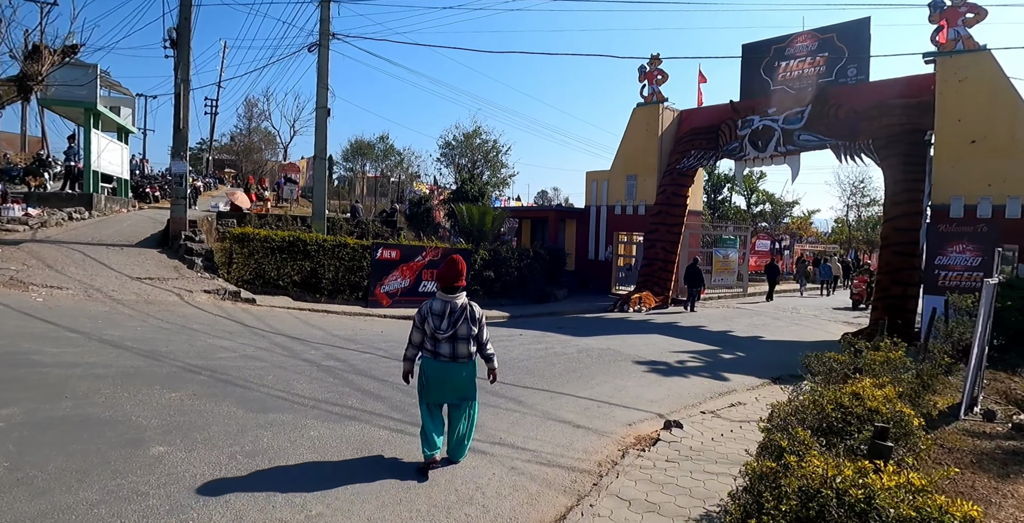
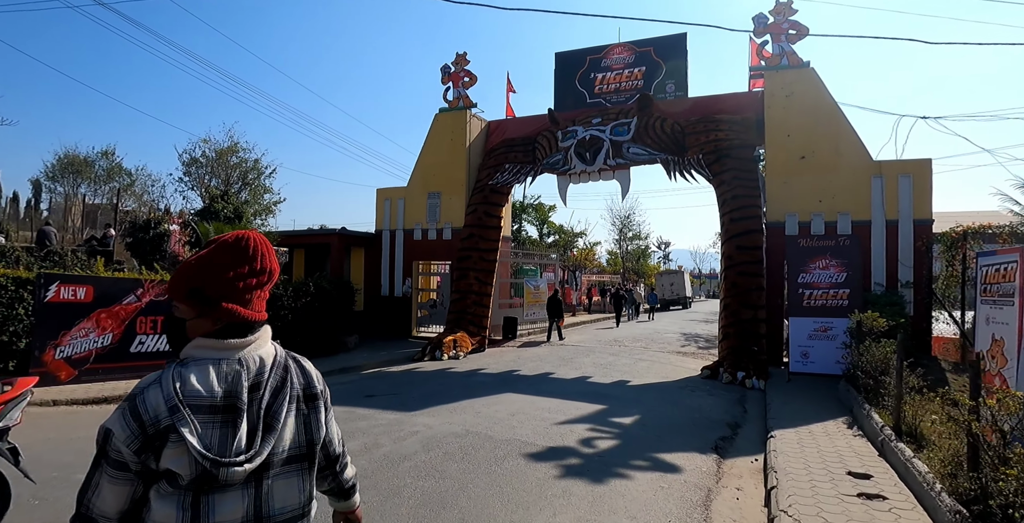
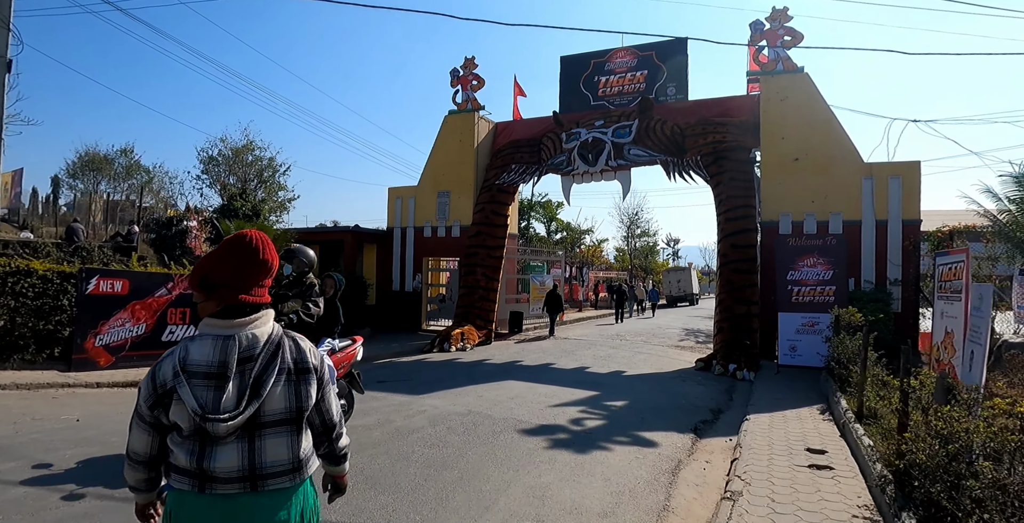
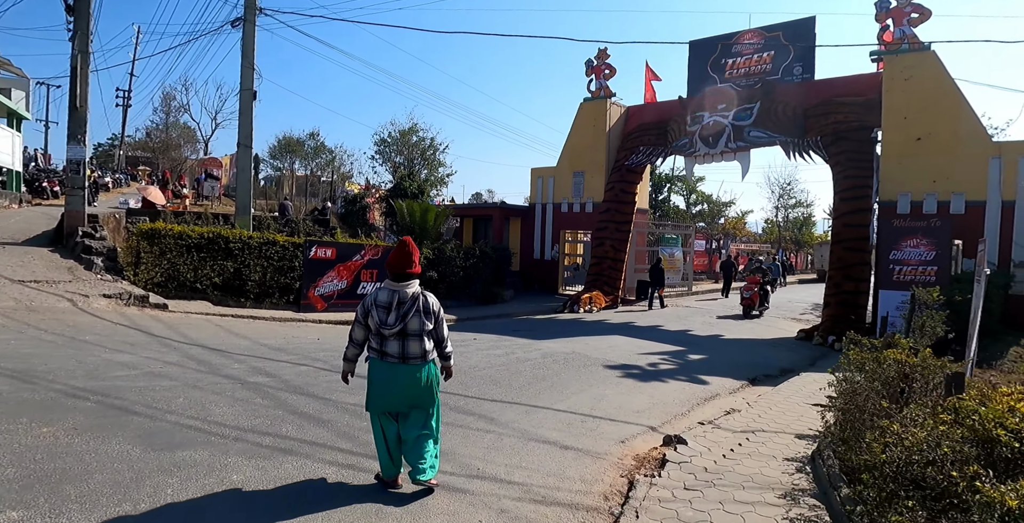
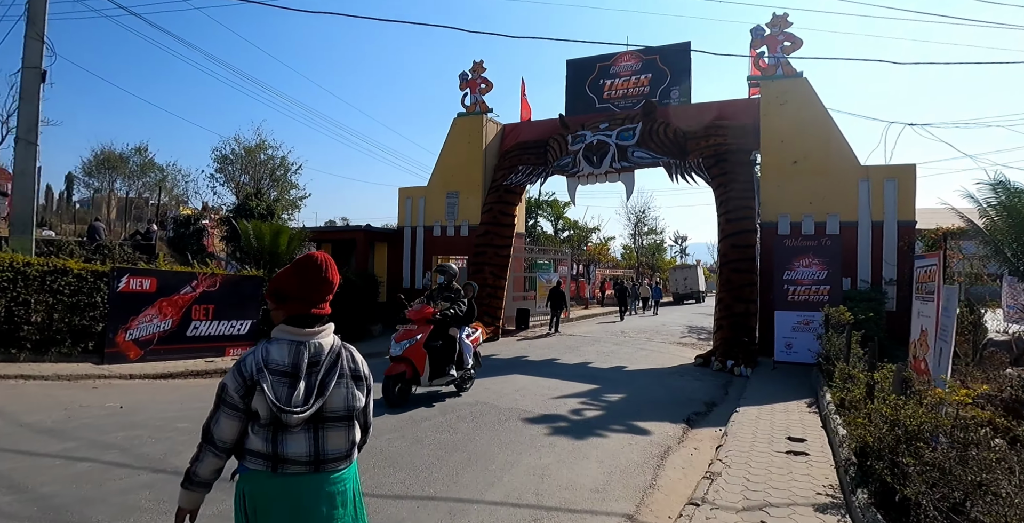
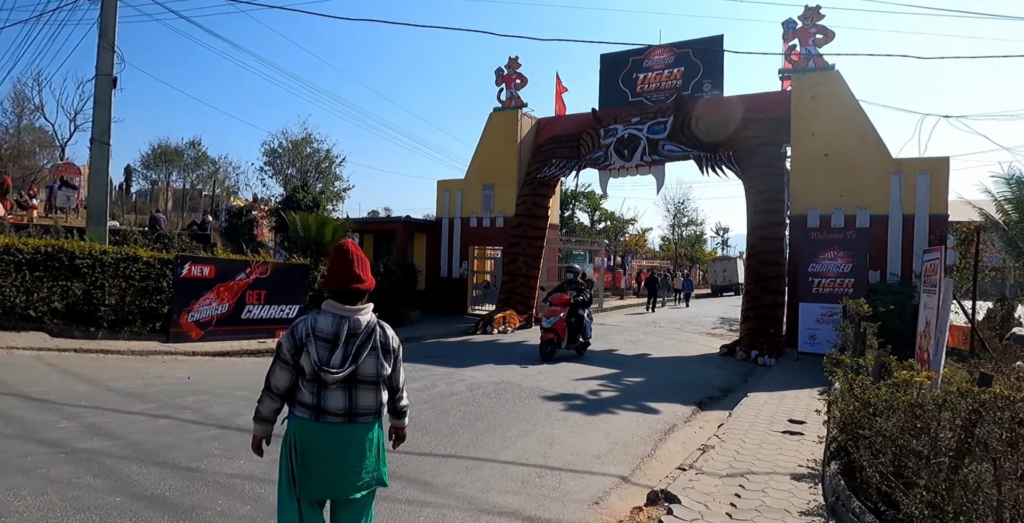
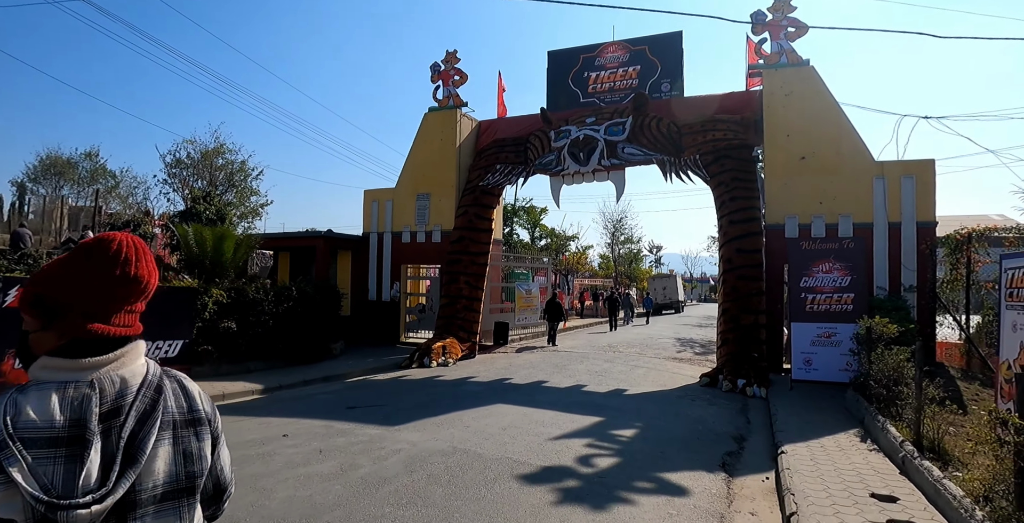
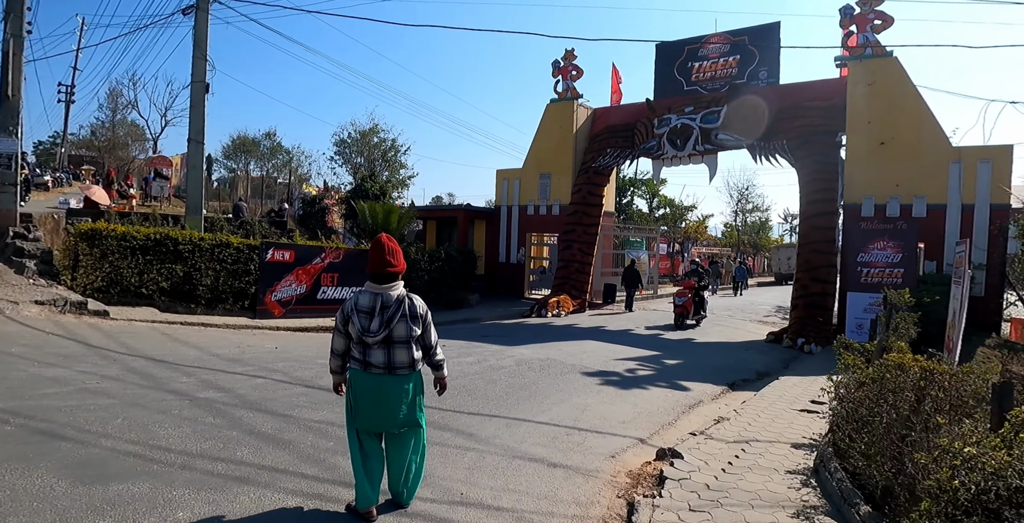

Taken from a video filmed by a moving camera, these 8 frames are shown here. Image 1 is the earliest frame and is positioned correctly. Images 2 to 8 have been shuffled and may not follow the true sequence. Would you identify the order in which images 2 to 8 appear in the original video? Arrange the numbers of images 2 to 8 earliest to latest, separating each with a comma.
4, 8, 6, 5, 3, 2, 7
